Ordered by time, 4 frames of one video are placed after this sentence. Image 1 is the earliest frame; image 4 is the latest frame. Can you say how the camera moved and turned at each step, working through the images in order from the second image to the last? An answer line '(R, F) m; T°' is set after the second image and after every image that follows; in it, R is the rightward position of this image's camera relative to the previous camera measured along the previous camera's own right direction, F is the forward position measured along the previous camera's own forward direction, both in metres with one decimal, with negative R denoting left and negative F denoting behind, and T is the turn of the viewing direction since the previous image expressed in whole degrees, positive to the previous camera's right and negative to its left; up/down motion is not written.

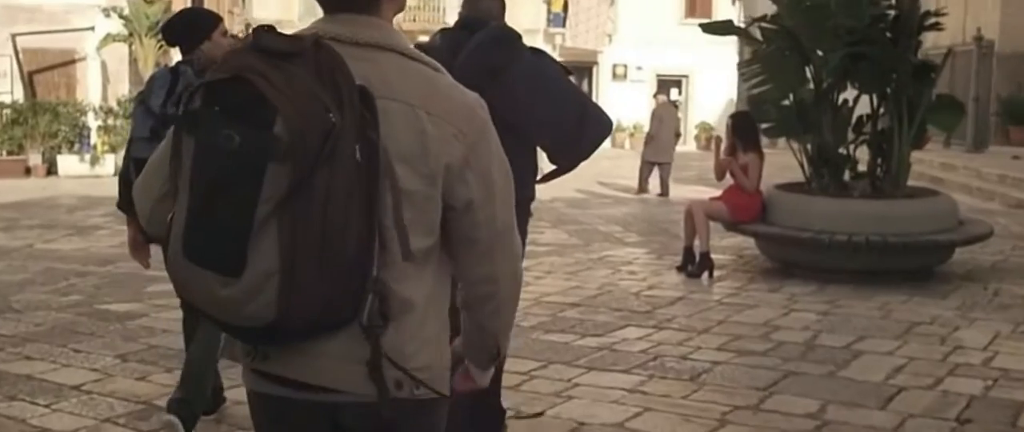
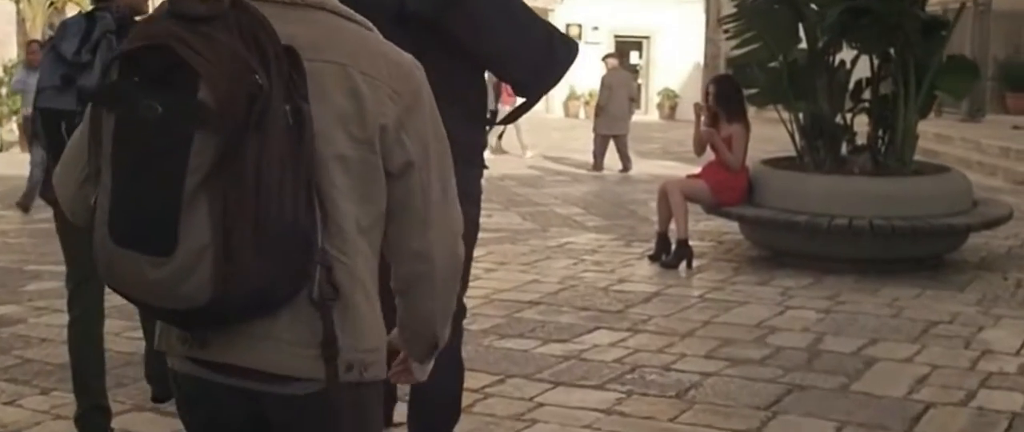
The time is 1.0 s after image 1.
(-0.1, +1.4) m; +2°
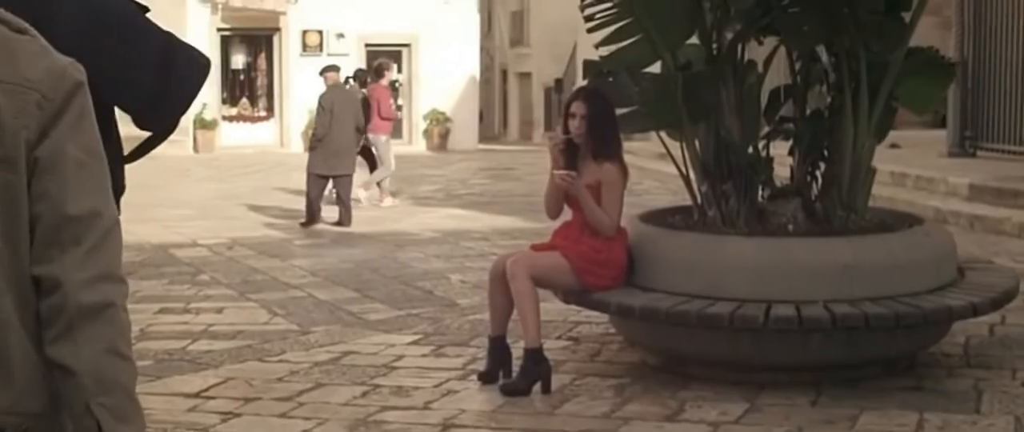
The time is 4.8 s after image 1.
(-0.1, +3.3) m; +9°
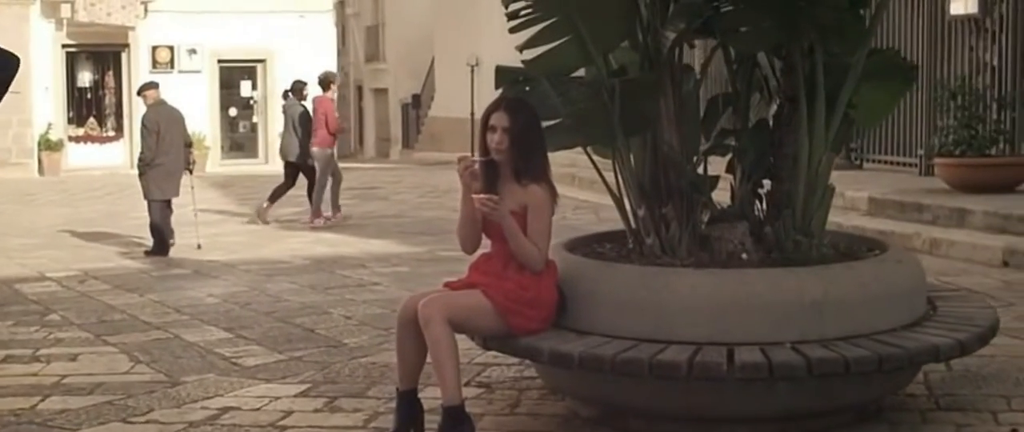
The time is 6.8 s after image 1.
(-0.2, +0.8) m; +5°
